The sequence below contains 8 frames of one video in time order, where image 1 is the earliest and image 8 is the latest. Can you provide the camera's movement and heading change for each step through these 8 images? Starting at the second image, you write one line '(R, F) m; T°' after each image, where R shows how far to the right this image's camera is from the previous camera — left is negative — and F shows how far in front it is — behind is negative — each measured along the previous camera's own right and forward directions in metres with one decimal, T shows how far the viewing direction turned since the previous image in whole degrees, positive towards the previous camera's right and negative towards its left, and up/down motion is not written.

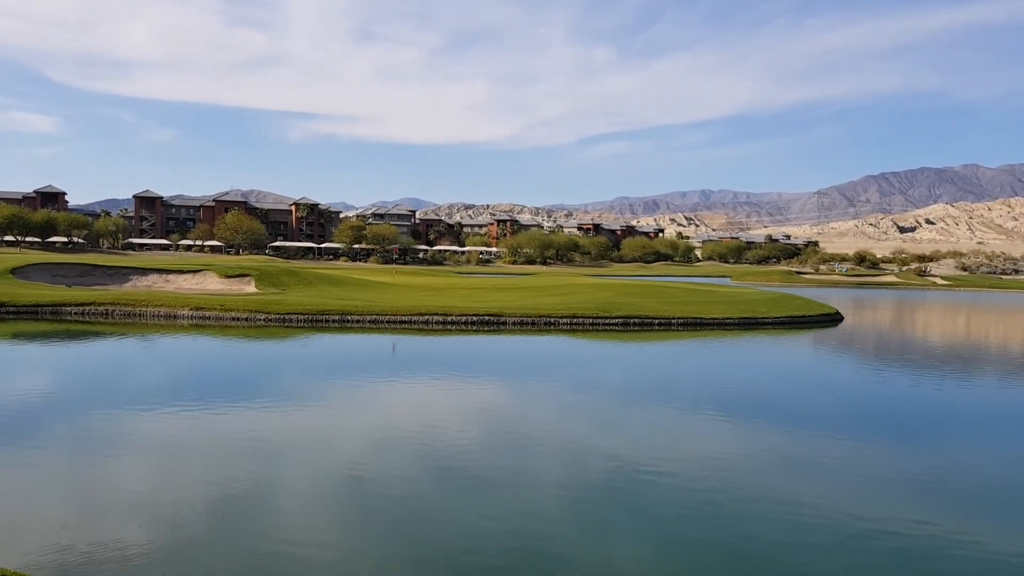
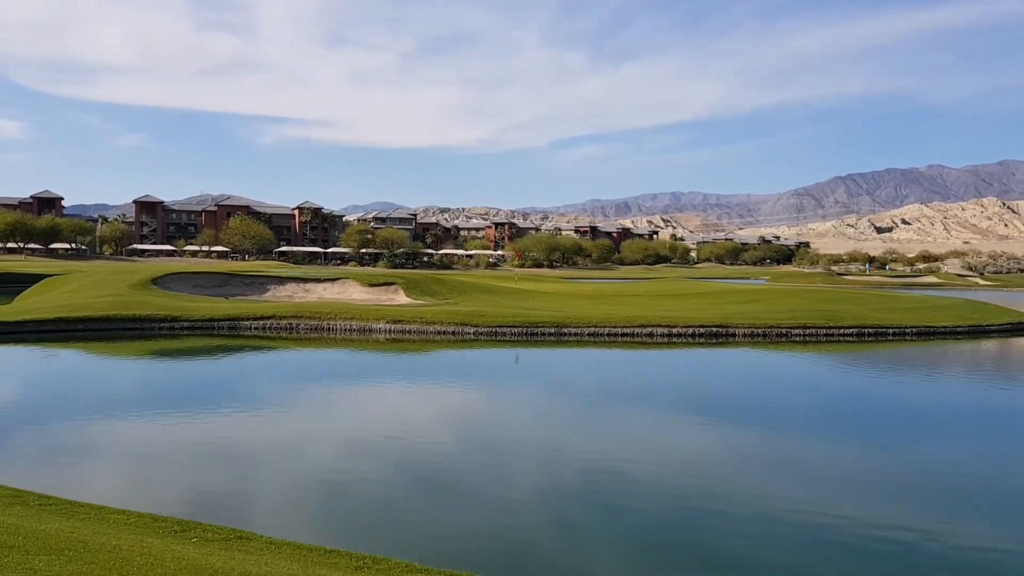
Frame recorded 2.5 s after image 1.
(-5.5, +1.4) m; +1°
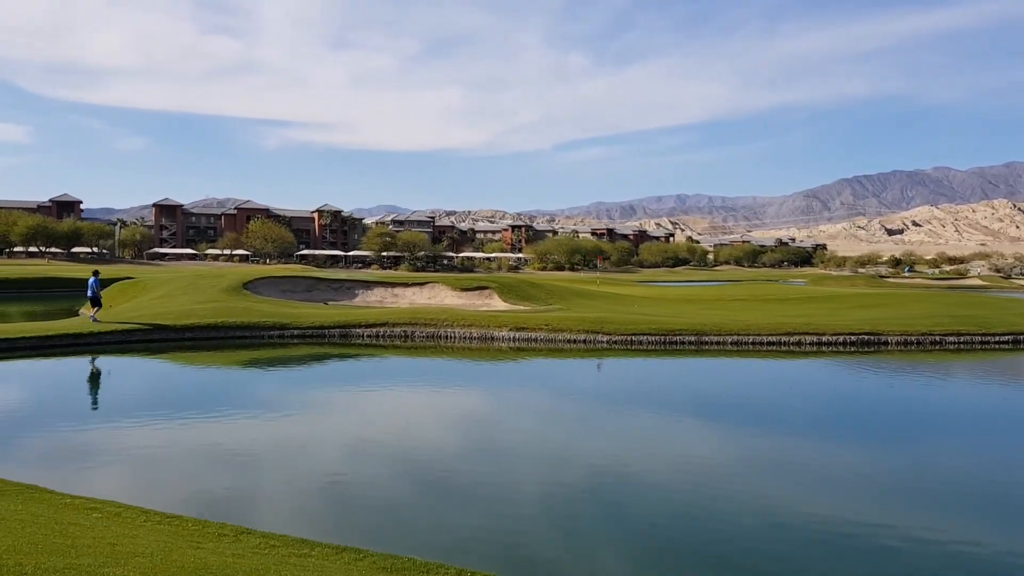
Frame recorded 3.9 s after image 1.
(-2.6, +1.0) m; -1°
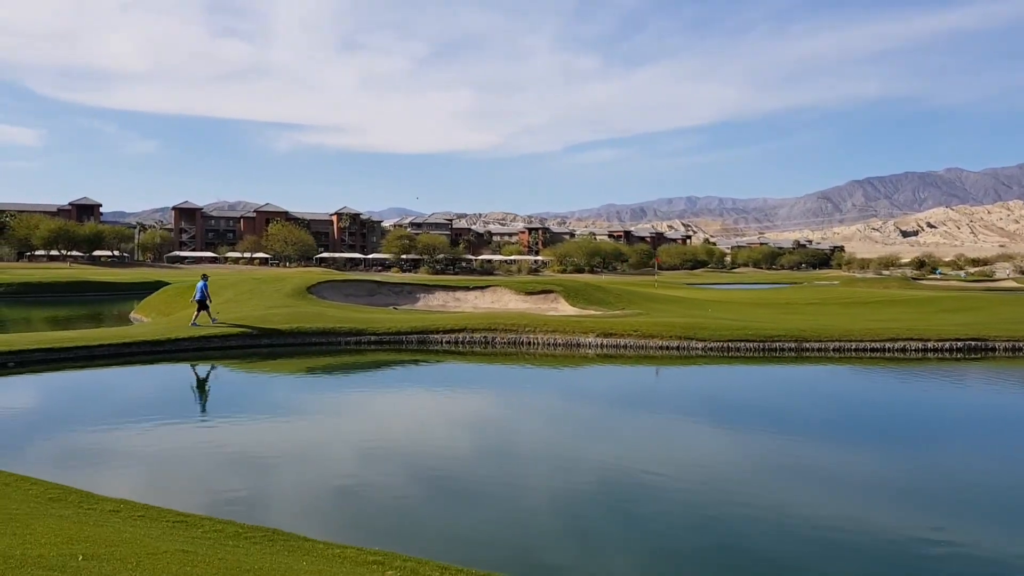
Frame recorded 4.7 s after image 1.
(-1.5, +0.6) m; -1°
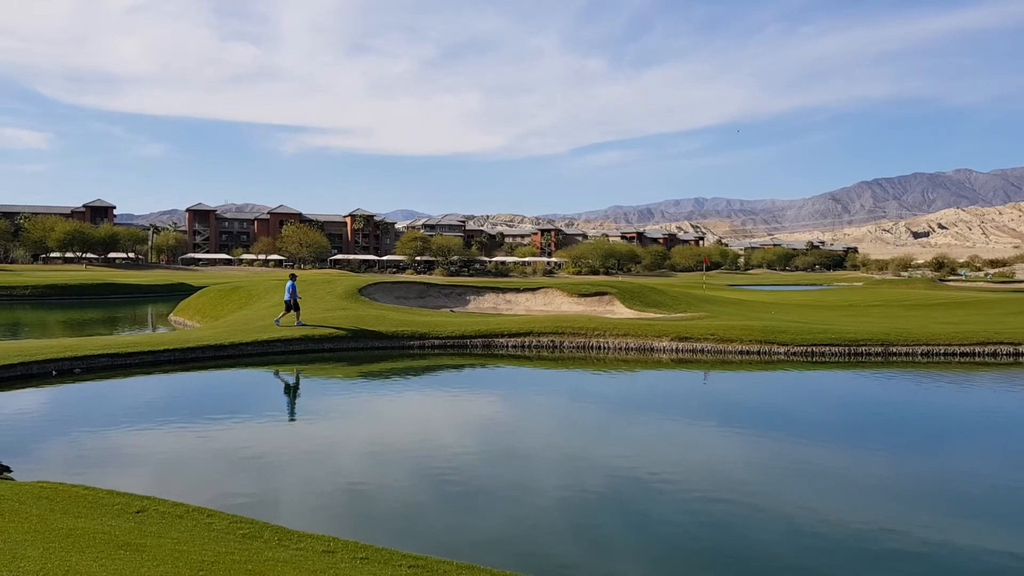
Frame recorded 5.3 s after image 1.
(-1.2, +0.6) m; -1°
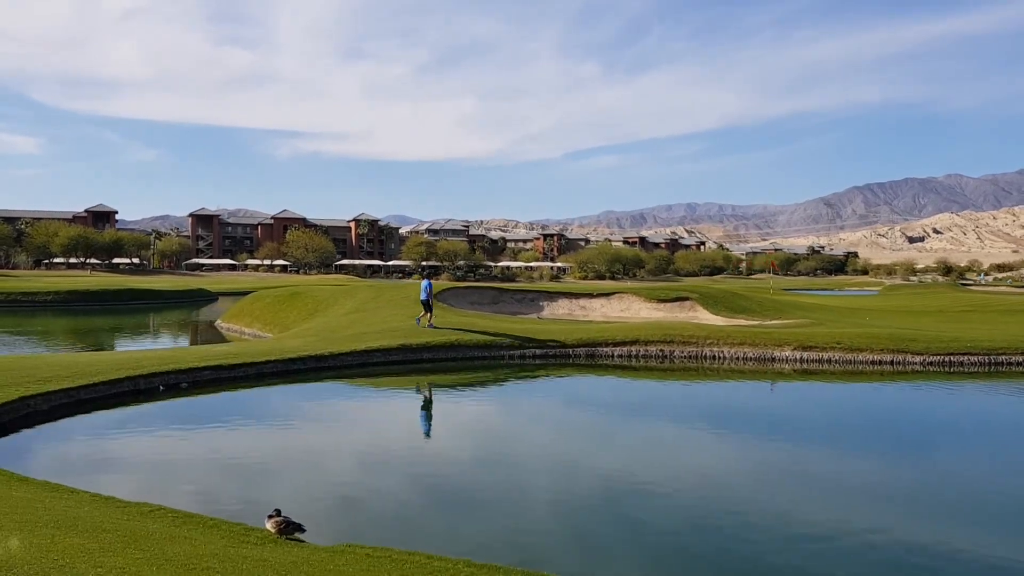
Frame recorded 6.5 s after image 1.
(-2.1, +1.0) m; 0°
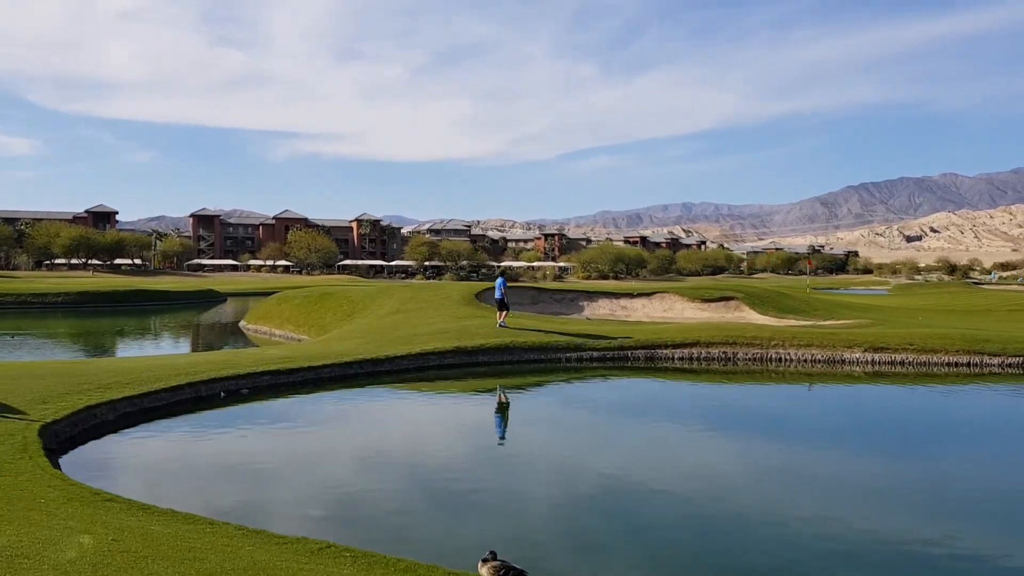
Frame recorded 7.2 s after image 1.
(-1.1, +0.6) m; 0°
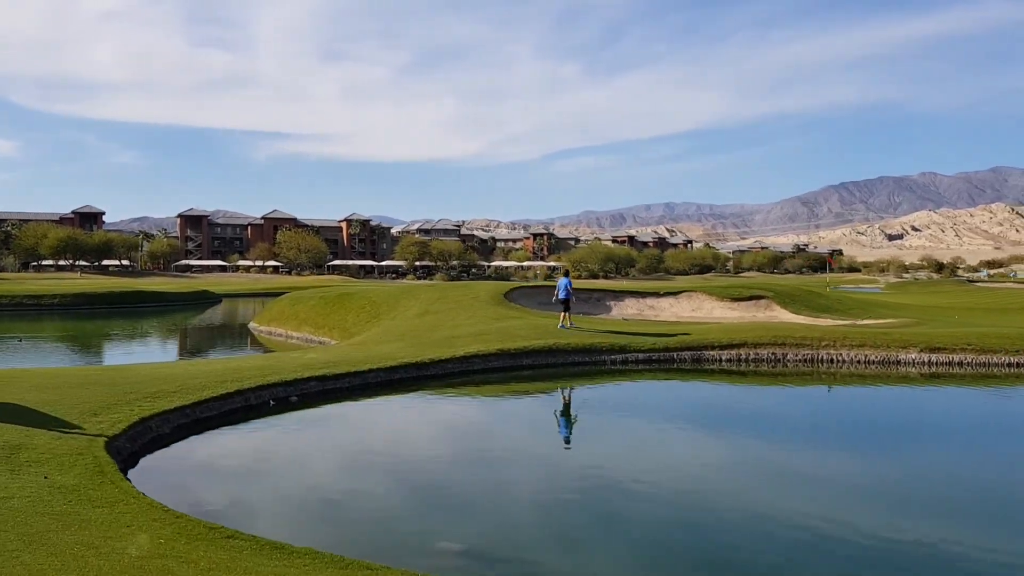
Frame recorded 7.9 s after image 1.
(-1.0, +0.5) m; +1°
